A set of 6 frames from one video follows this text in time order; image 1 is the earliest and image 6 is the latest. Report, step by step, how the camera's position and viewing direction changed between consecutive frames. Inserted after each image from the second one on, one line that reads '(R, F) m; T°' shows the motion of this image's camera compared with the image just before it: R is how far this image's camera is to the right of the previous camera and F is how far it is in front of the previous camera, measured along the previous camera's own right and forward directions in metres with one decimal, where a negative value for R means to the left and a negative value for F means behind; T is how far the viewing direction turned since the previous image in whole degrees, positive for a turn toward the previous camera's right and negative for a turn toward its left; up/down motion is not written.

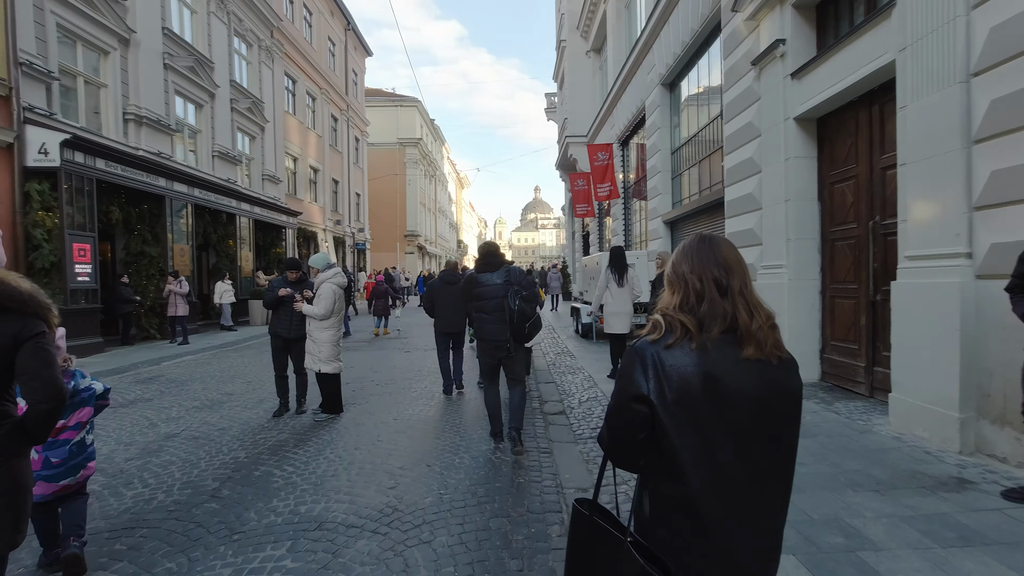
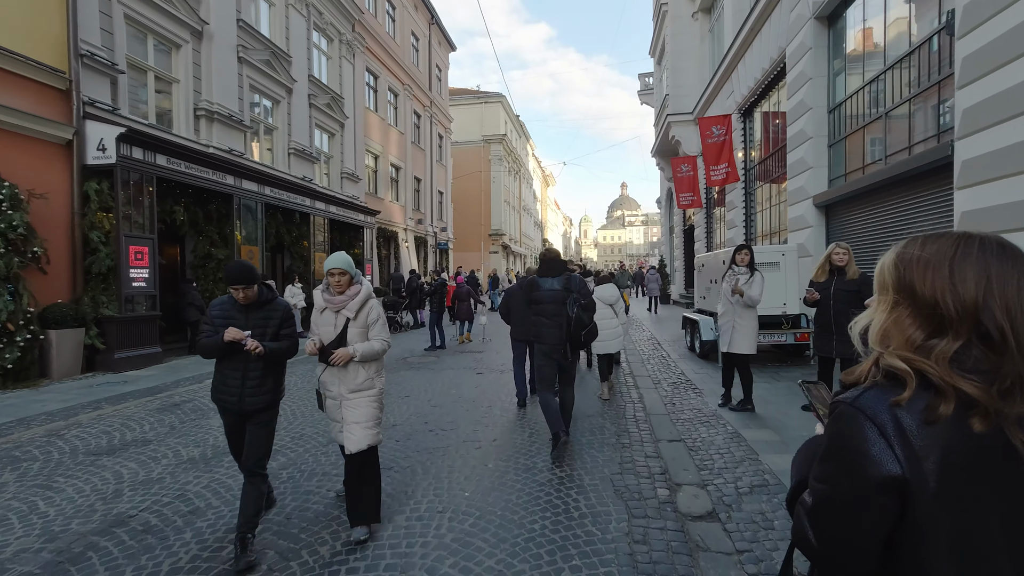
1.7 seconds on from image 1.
(-0.2, +2.2) m; -11°
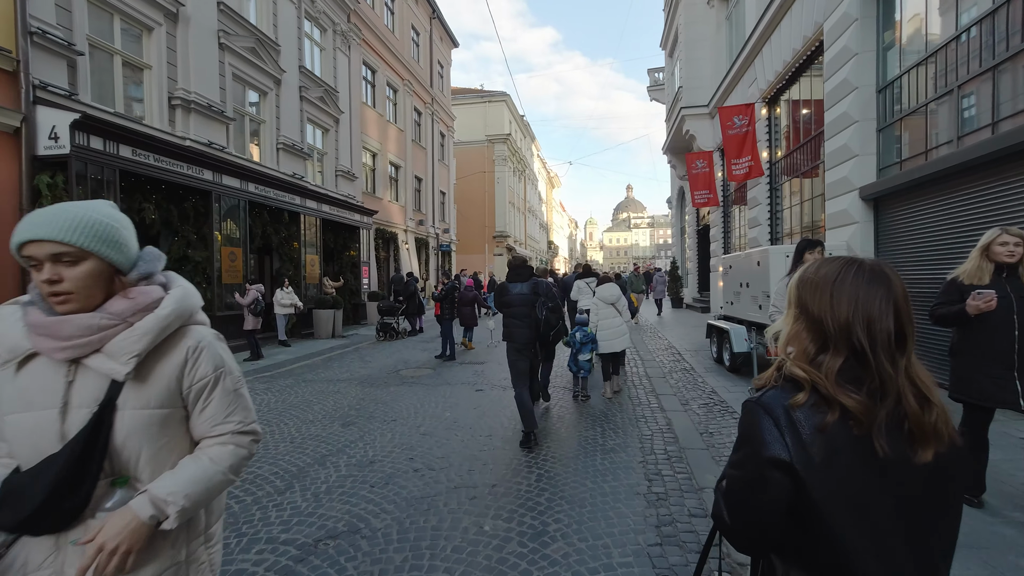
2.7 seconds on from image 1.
(0.0, +1.0) m; -1°
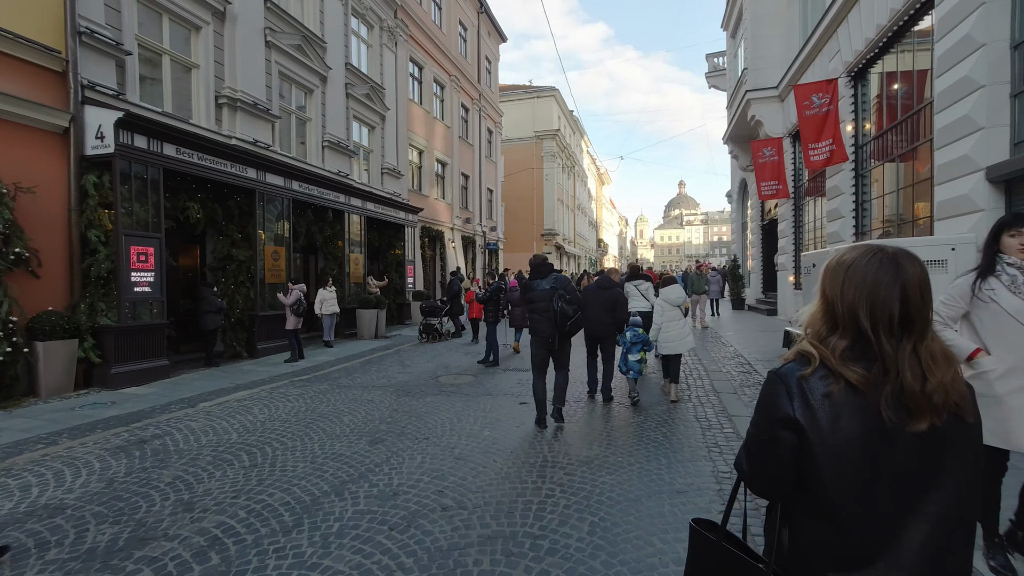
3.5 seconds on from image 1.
(0.0, +0.7) m; -6°
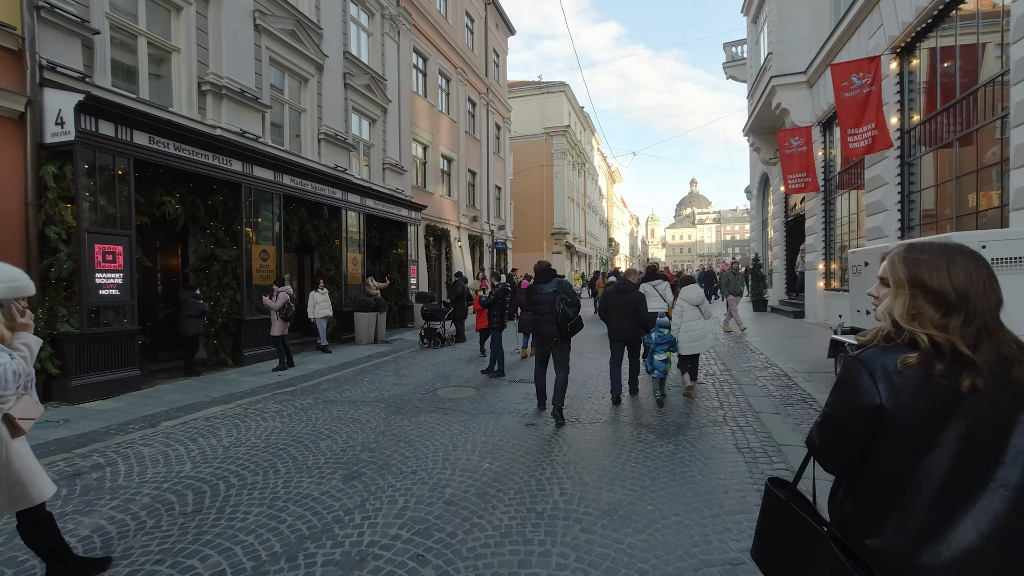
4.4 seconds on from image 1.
(+0.1, +0.9) m; -1°
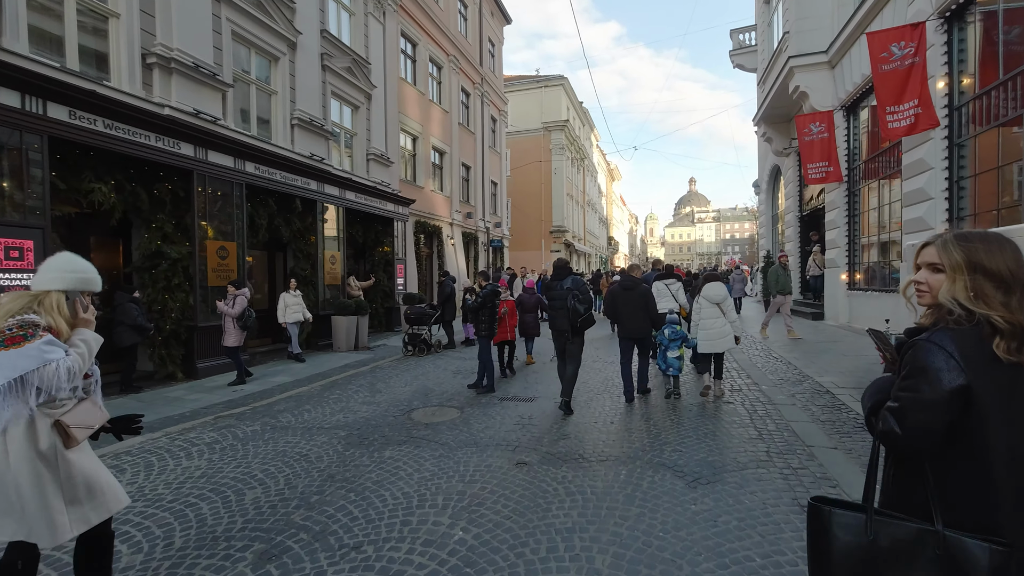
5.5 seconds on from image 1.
(+0.1, +1.2) m; 0°
